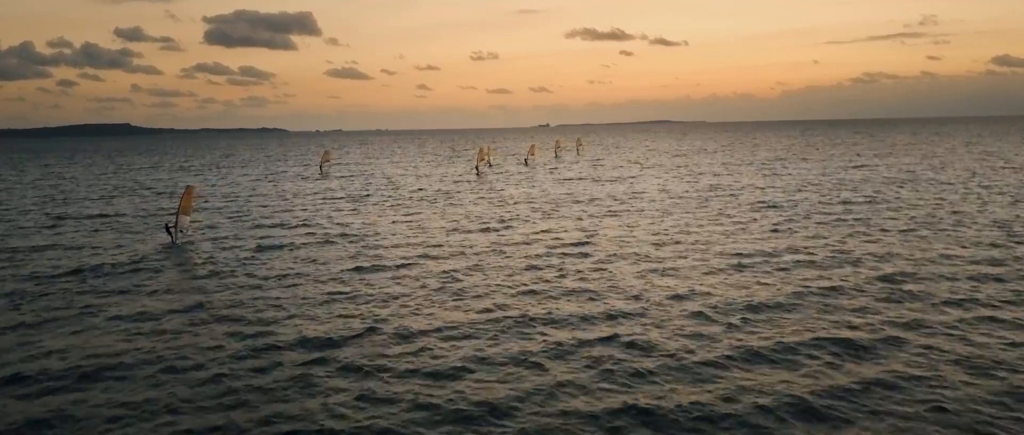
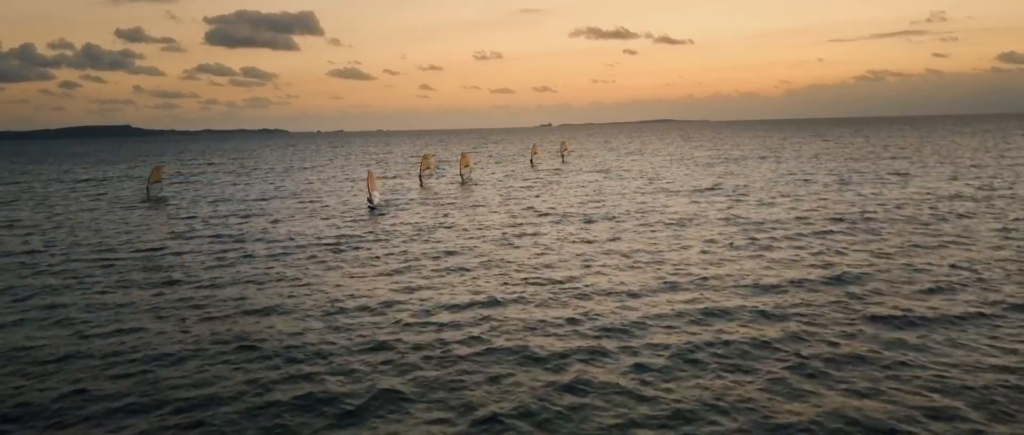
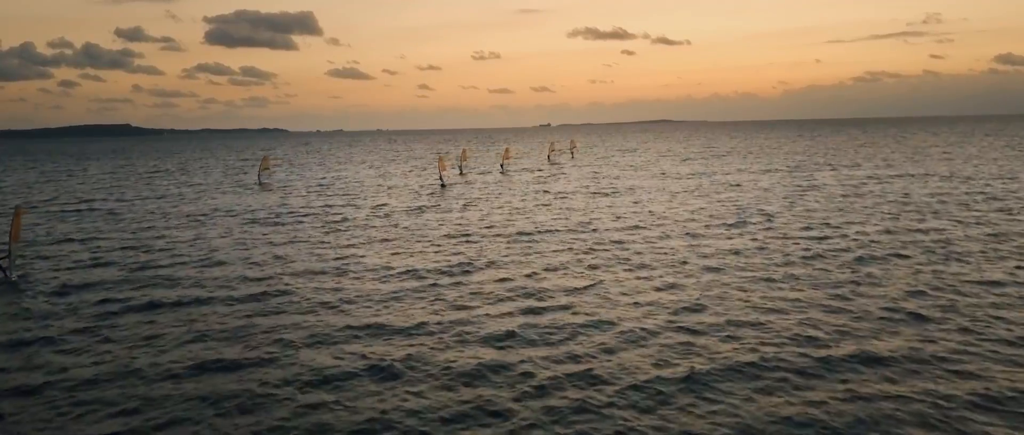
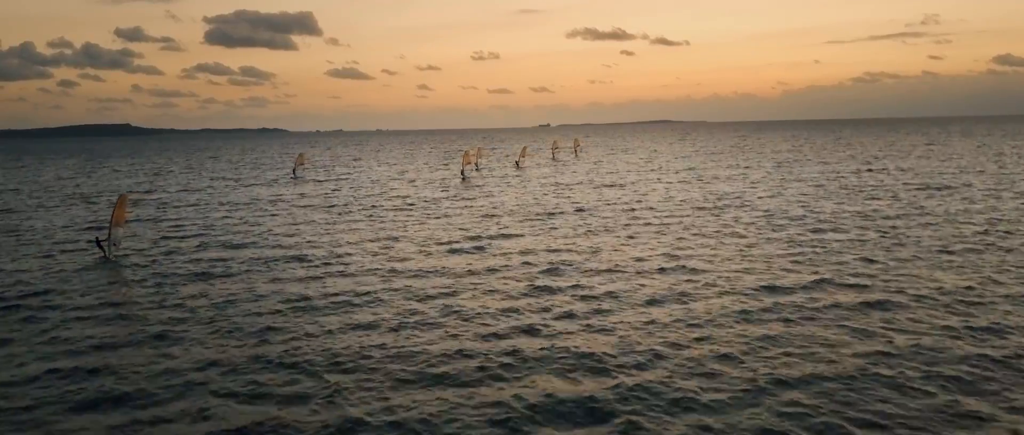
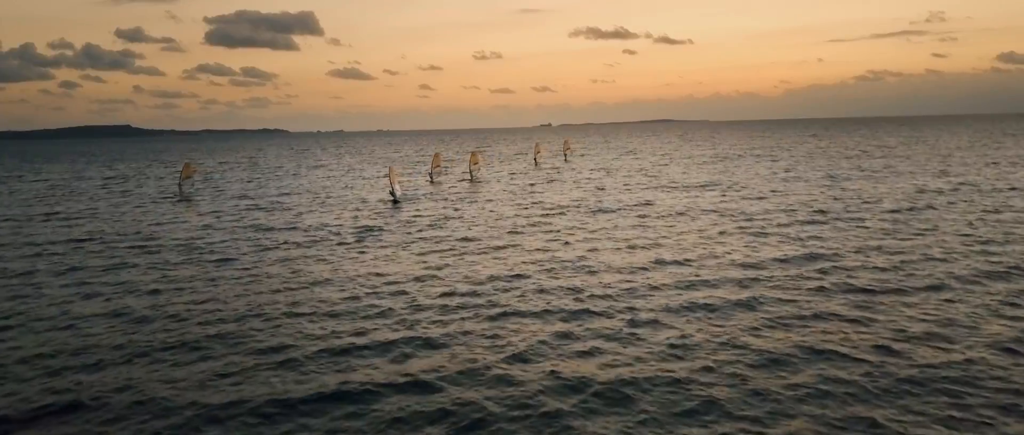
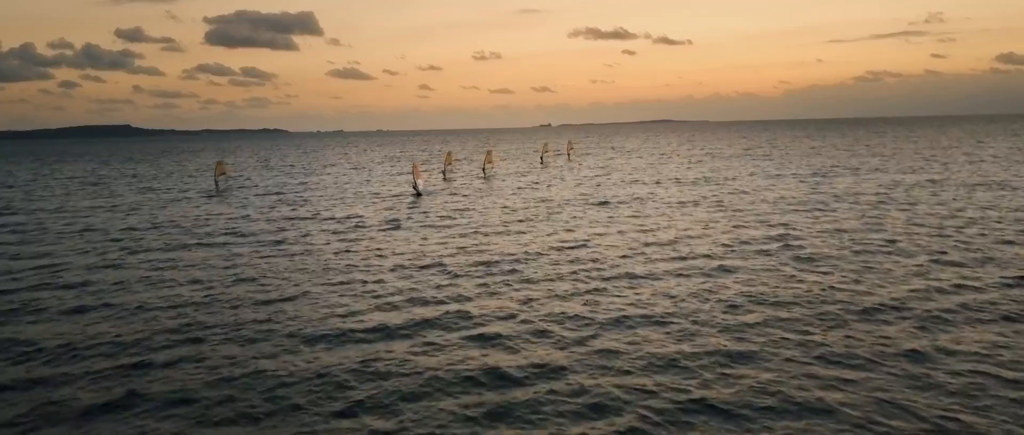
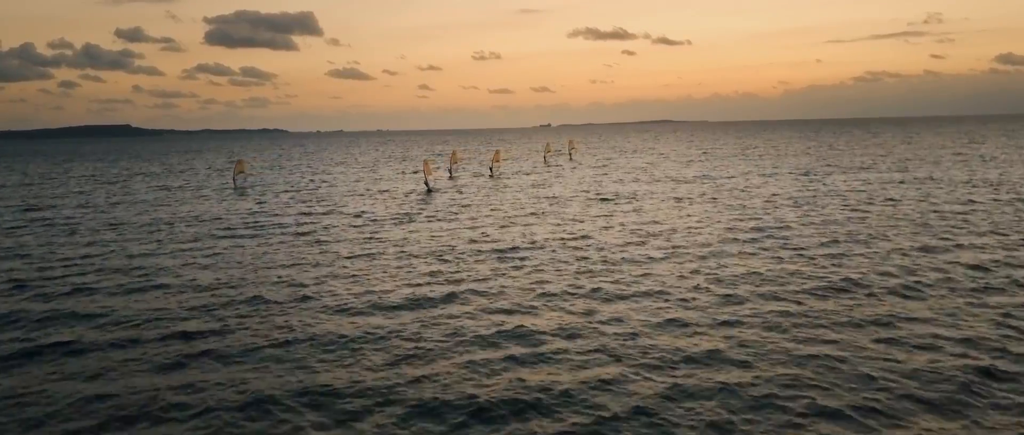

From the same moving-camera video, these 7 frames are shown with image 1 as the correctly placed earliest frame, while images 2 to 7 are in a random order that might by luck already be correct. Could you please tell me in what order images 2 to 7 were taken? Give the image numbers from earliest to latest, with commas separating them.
4, 3, 7, 6, 5, 2
